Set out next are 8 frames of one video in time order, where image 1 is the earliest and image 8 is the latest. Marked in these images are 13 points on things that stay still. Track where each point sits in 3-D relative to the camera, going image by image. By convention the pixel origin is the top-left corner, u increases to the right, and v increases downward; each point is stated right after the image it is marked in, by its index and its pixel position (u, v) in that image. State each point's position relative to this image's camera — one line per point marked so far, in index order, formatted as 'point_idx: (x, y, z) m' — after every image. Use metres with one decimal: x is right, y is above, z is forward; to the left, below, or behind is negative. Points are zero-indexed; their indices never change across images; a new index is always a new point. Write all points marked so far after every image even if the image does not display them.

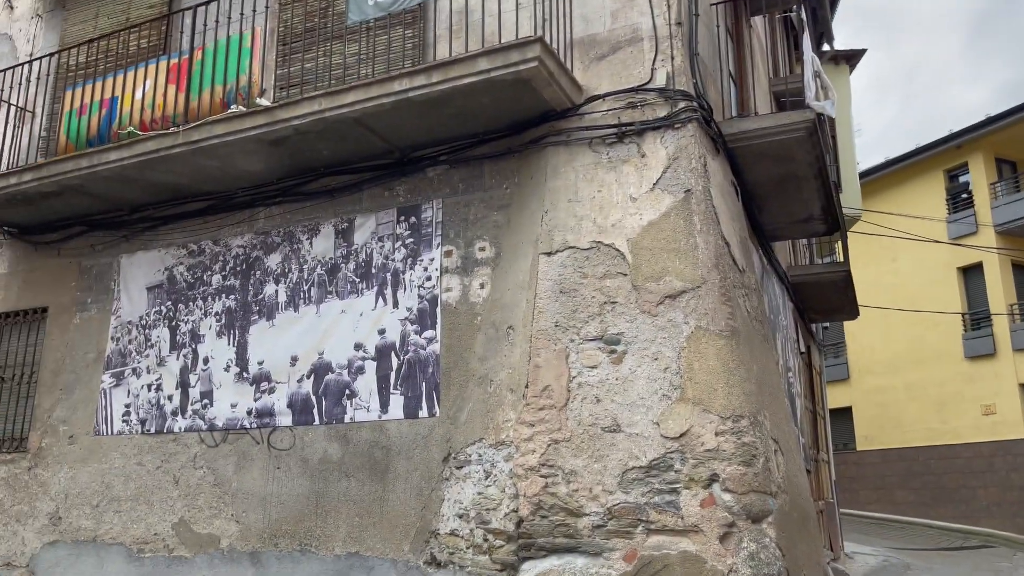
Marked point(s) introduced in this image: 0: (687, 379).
0: (+1.0, -0.5, +4.7) m
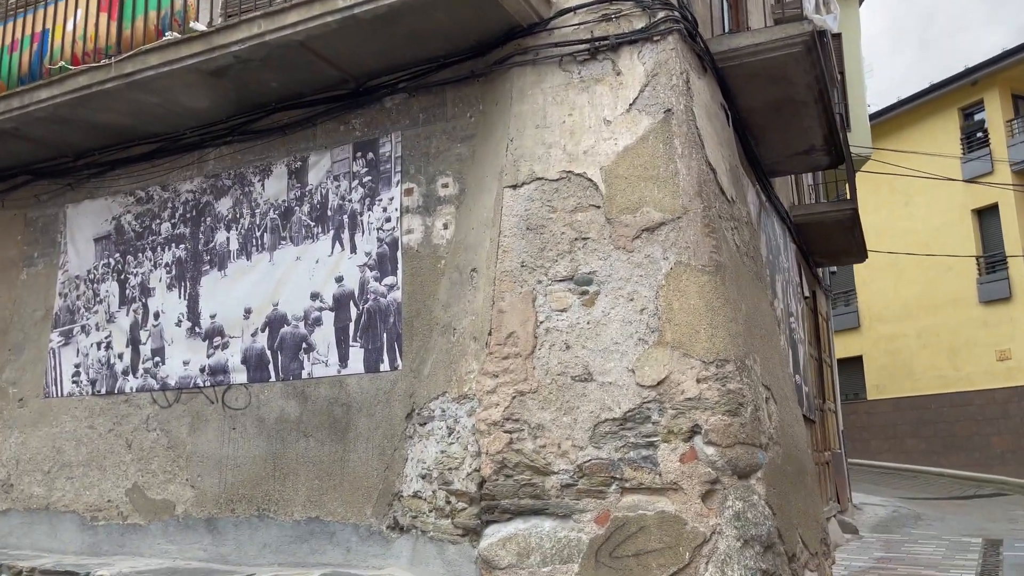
0: (+0.8, -0.2, +4.2) m
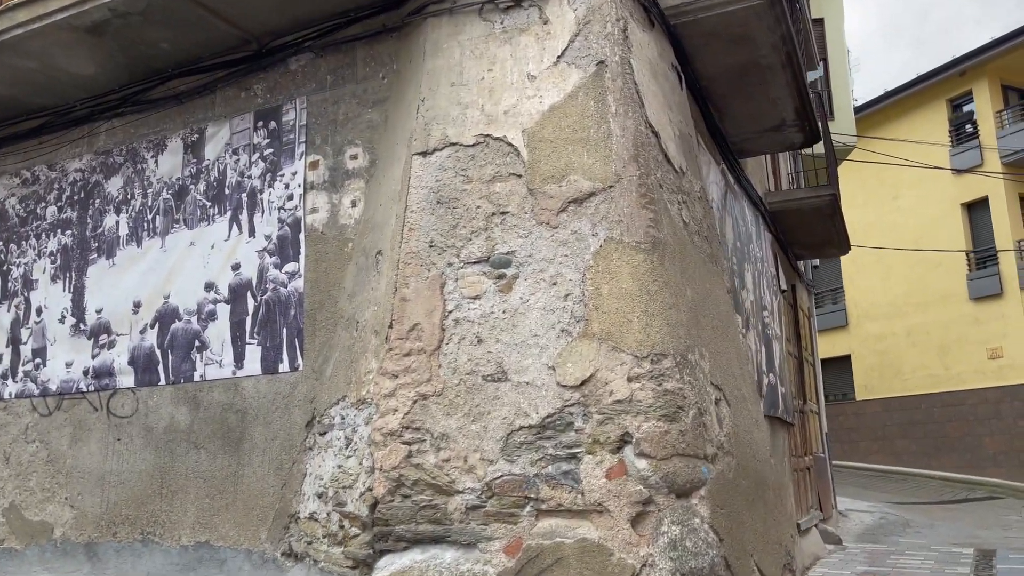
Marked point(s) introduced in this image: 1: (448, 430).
0: (+0.4, -0.1, +3.5) m
1: (-0.3, -0.6, +3.5) m
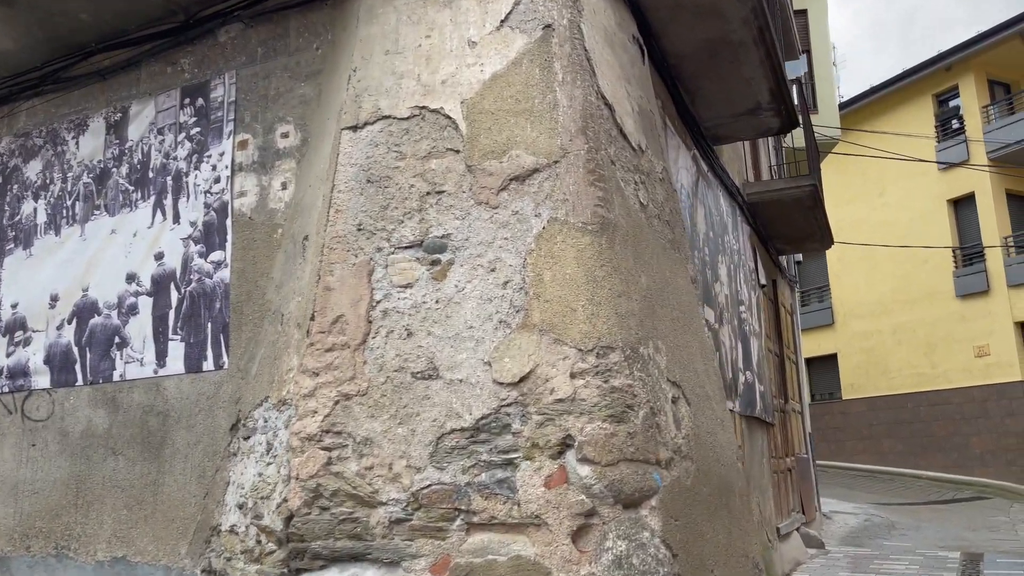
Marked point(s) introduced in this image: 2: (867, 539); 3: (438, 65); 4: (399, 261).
0: (+0.1, 0.0, +3.1) m
1: (-0.6, -0.6, +3.1) m
2: (+4.7, -3.3, +10.3) m
3: (-0.3, +1.0, +3.7) m
4: (-0.5, +0.1, +3.4) m
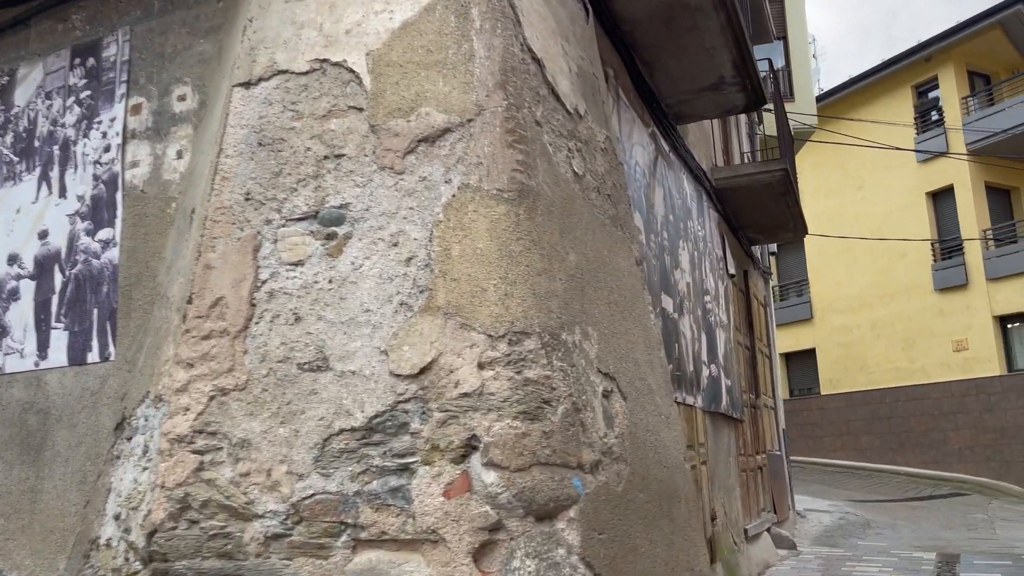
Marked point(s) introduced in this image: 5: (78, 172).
0: (-0.2, 0.0, +2.7) m
1: (-0.9, -0.5, +2.7) m
2: (+4.2, -3.2, +10.0) m
3: (-0.7, +1.1, +3.2) m
4: (-0.8, +0.2, +2.9) m
5: (-2.1, +0.6, +3.9) m
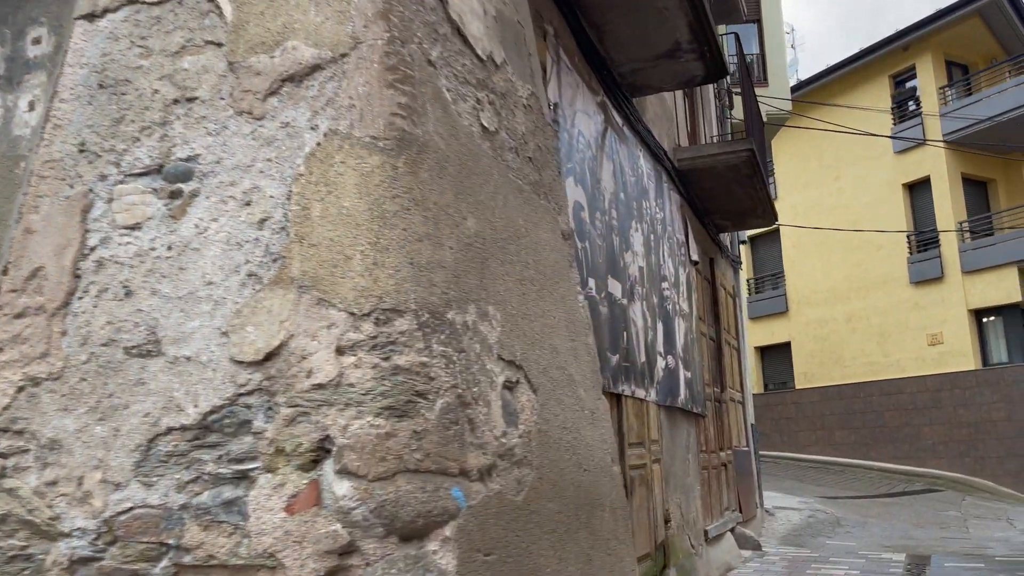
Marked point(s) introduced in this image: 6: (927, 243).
0: (-0.6, +0.1, +2.2) m
1: (-1.3, -0.4, +2.2) m
2: (+3.6, -3.1, +9.6) m
3: (-1.0, +1.2, +2.7) m
4: (-1.2, +0.3, +2.4) m
5: (-2.5, +0.7, +3.4) m
6: (+9.8, +1.1, +18.7) m
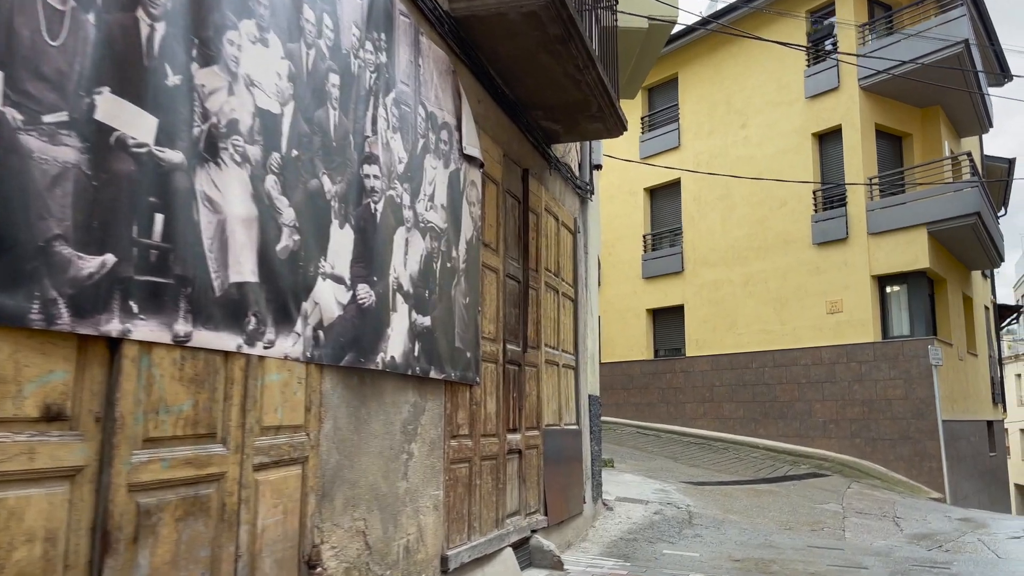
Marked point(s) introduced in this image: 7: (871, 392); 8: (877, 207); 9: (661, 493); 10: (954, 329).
0: (-2.2, +0.6, -0.5) m
1: (-2.8, +0.1, -0.5) m
2: (+1.2, -2.4, +7.4) m
3: (-2.6, +1.7, -0.1) m
4: (-2.8, +0.8, -0.3) m
5: (-4.2, +1.3, +0.5) m
6: (+6.8, +1.9, +16.8) m
7: (+7.0, -2.0, +15.3) m
8: (+7.3, +1.6, +15.8) m
9: (+1.8, -2.6, +9.9) m
10: (+9.1, -0.8, +16.3) m
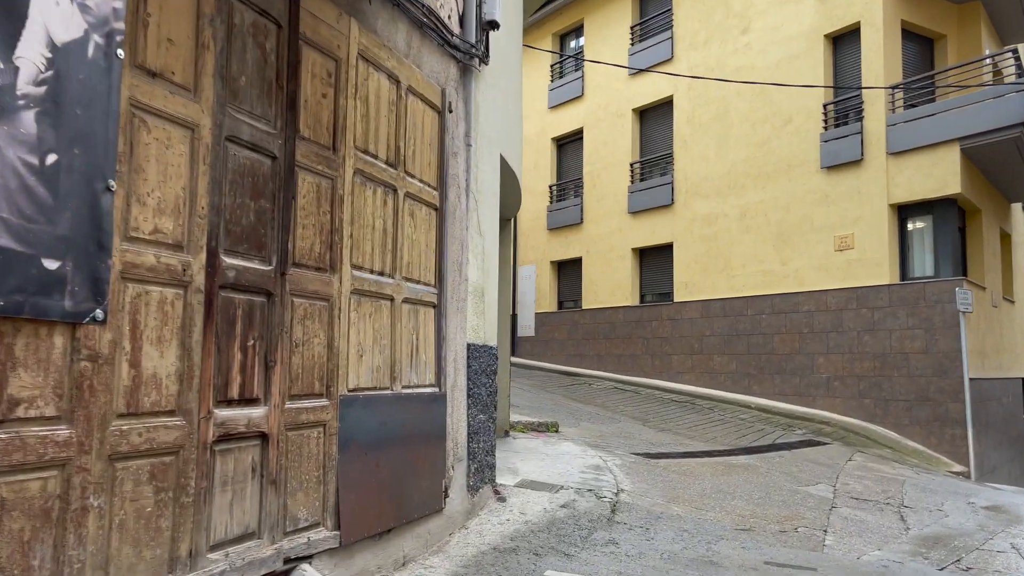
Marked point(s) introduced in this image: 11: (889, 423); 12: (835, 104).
0: (-3.6, +0.7, -3.0) m
1: (-4.3, +0.2, -2.9) m
2: (0.0, -1.8, +5.0) m
3: (-4.0, +1.9, -2.6) m
4: (-4.2, +0.9, -2.8) m
5: (-5.6, +1.5, -2.0) m
6: (+5.9, +3.1, +13.9) m
7: (+6.0, -0.9, +12.7) m
8: (+6.3, +2.8, +12.9) m
9: (+0.7, -1.8, +7.5) m
10: (+8.2, +0.3, +13.6) m
11: (+6.0, -2.2, +12.7) m
12: (+5.7, +3.3, +14.1) m
